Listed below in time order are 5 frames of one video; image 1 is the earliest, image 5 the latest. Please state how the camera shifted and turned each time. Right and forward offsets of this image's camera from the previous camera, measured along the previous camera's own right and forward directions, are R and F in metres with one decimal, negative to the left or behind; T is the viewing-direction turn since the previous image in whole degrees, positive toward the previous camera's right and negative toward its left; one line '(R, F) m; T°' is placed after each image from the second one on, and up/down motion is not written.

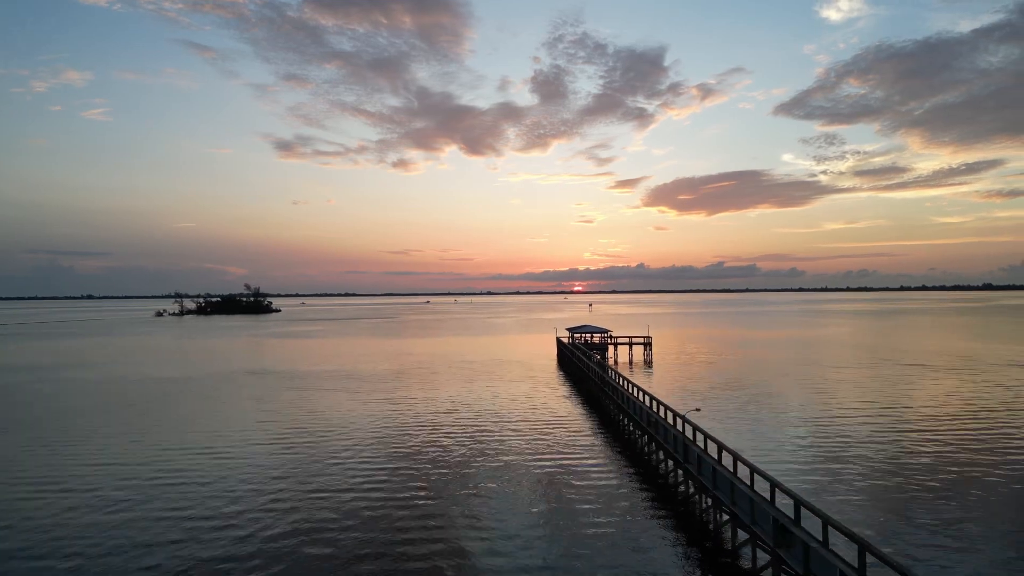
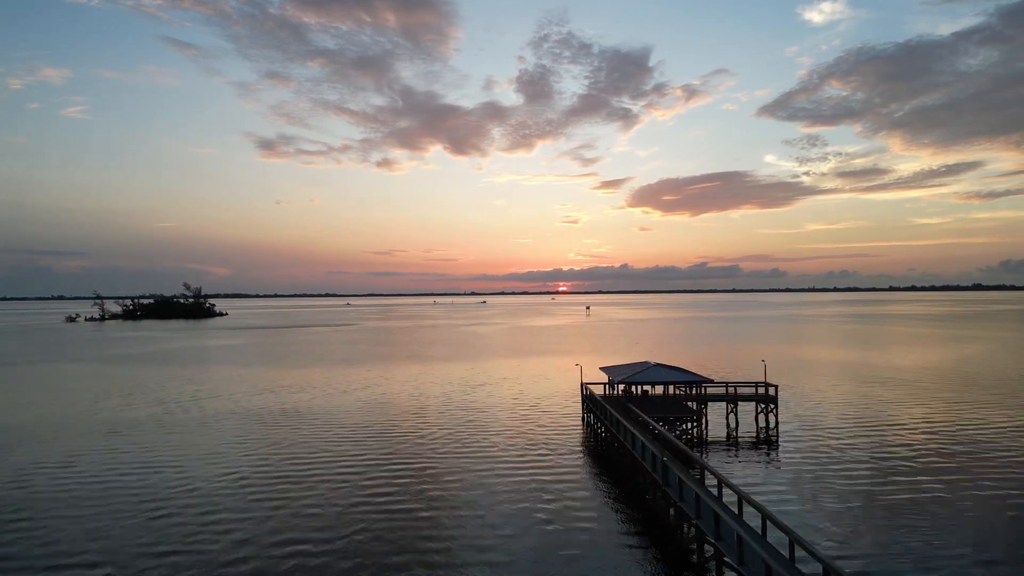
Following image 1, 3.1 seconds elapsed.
(-0.3, +3.6) m; +1°
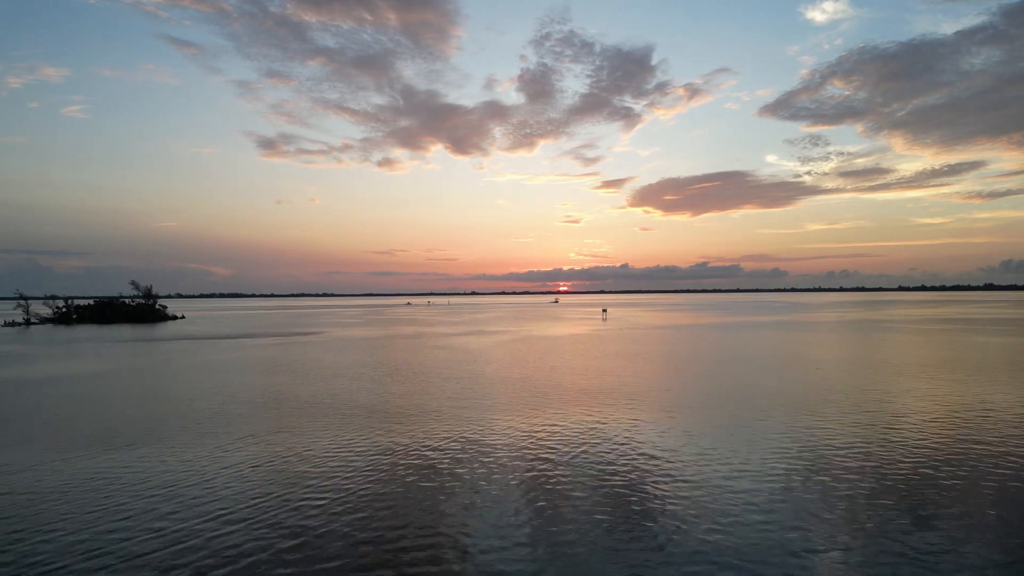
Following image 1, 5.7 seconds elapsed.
(-0.5, +4.0) m; 0°
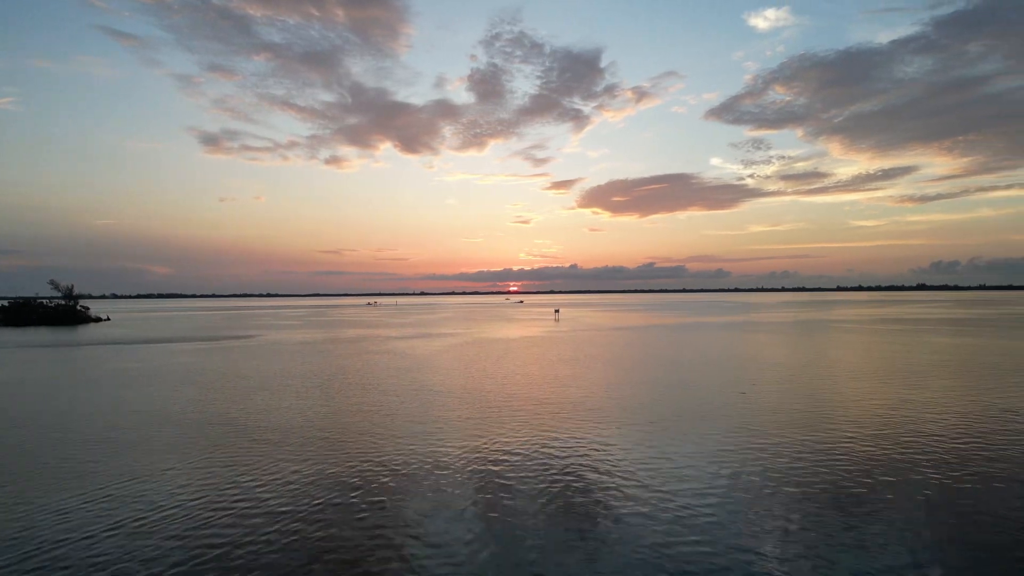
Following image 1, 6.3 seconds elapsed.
(+0.1, +4.5) m; +5°
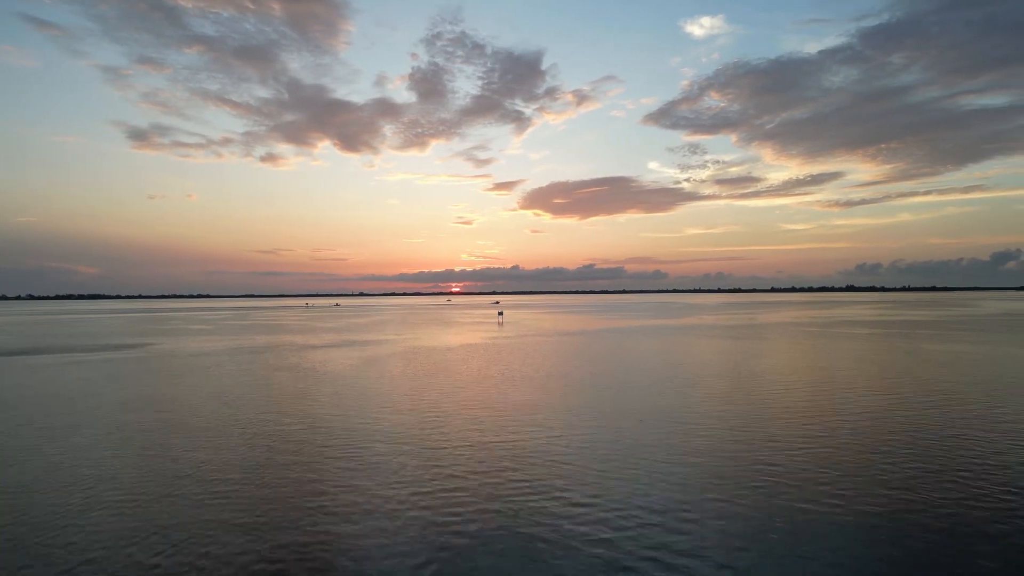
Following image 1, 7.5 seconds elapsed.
(+0.3, +6.1) m; +6°
